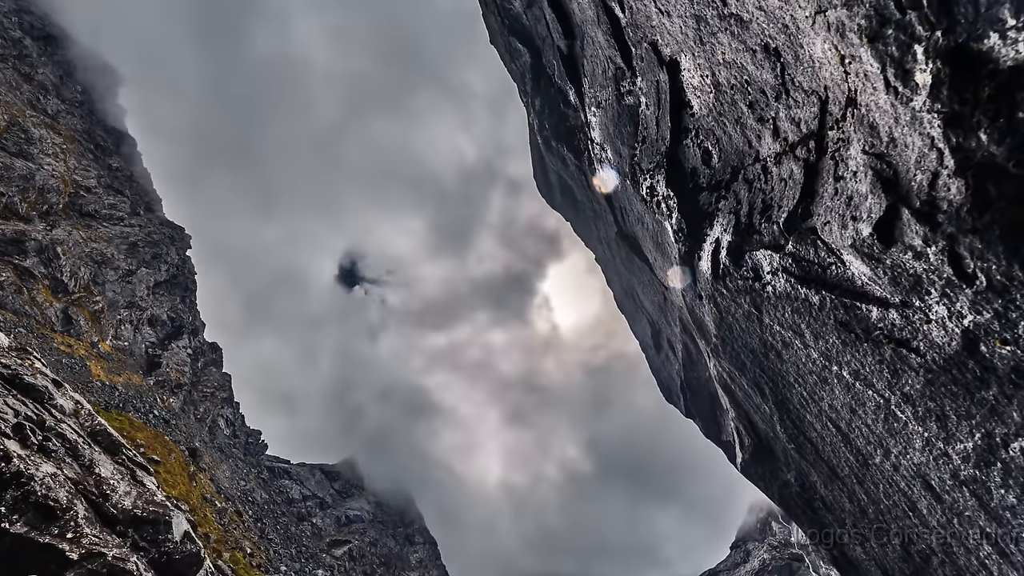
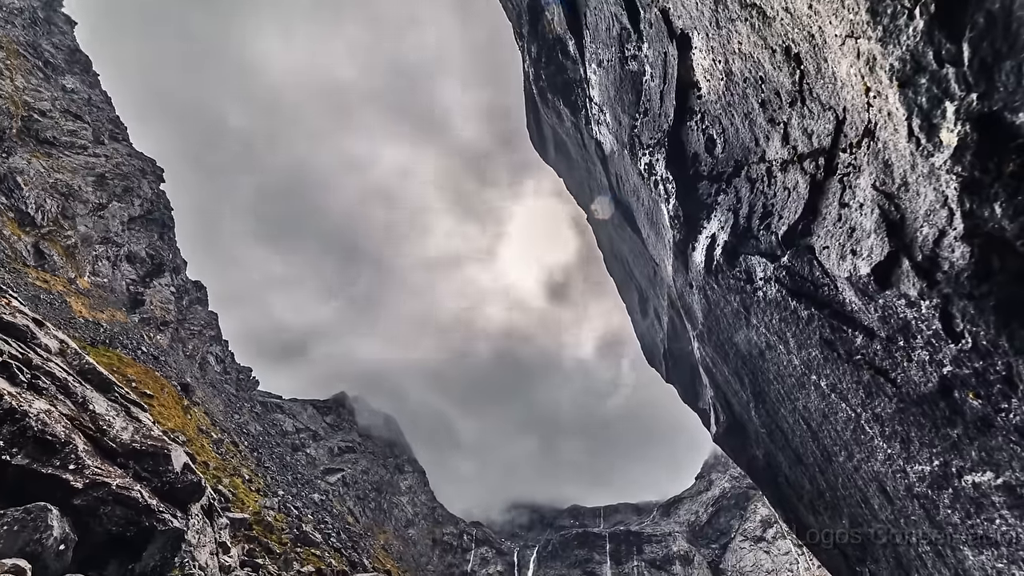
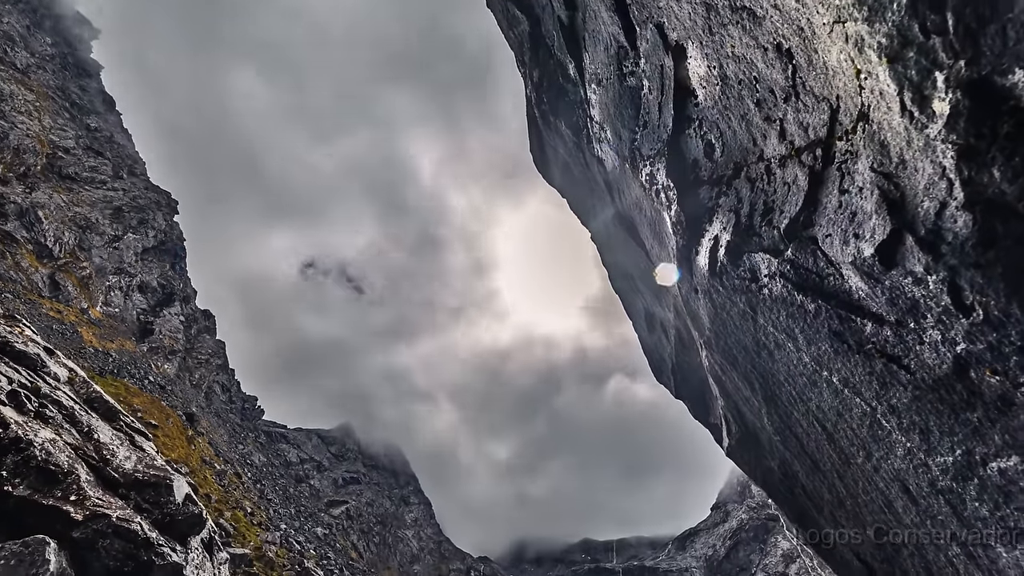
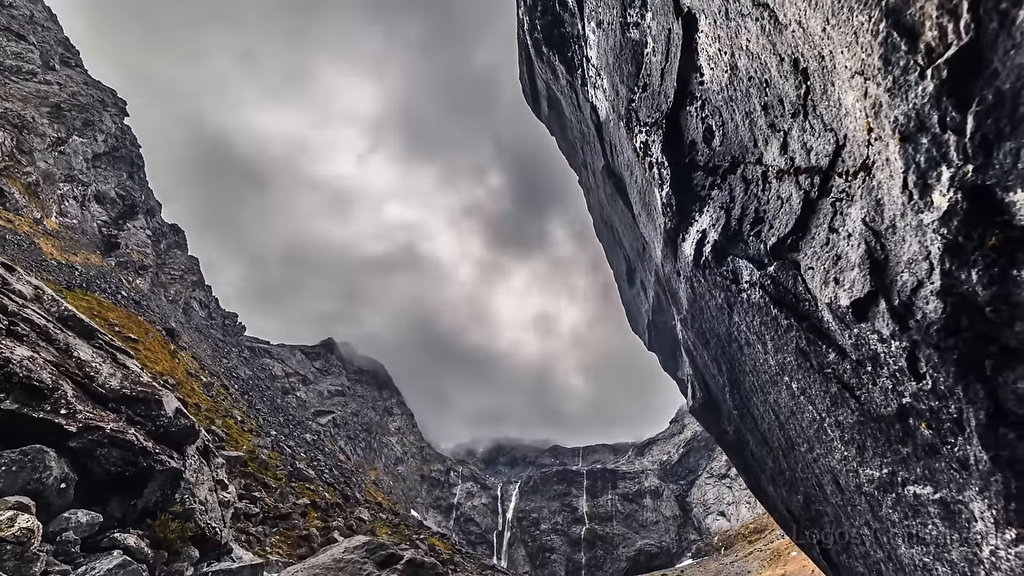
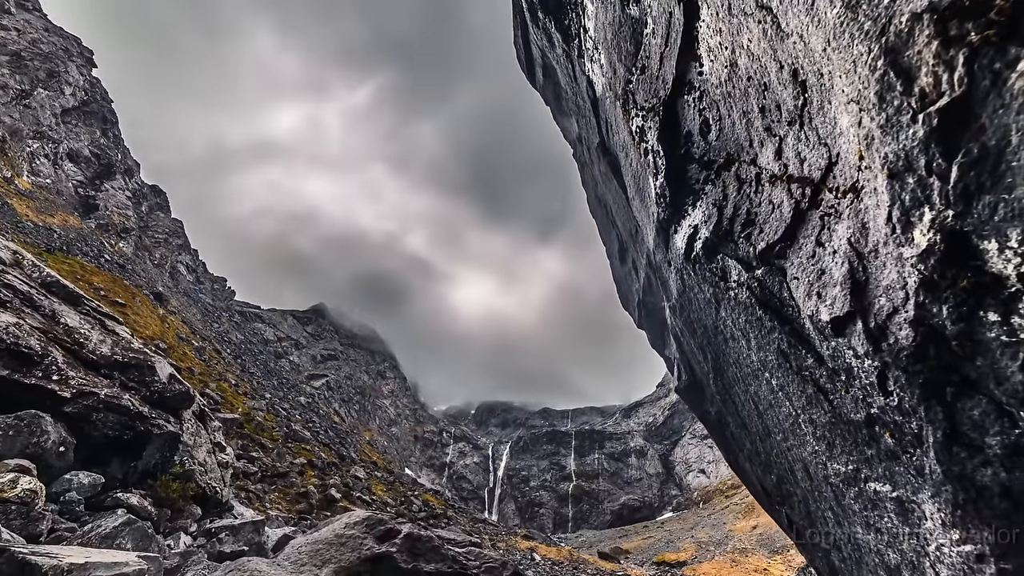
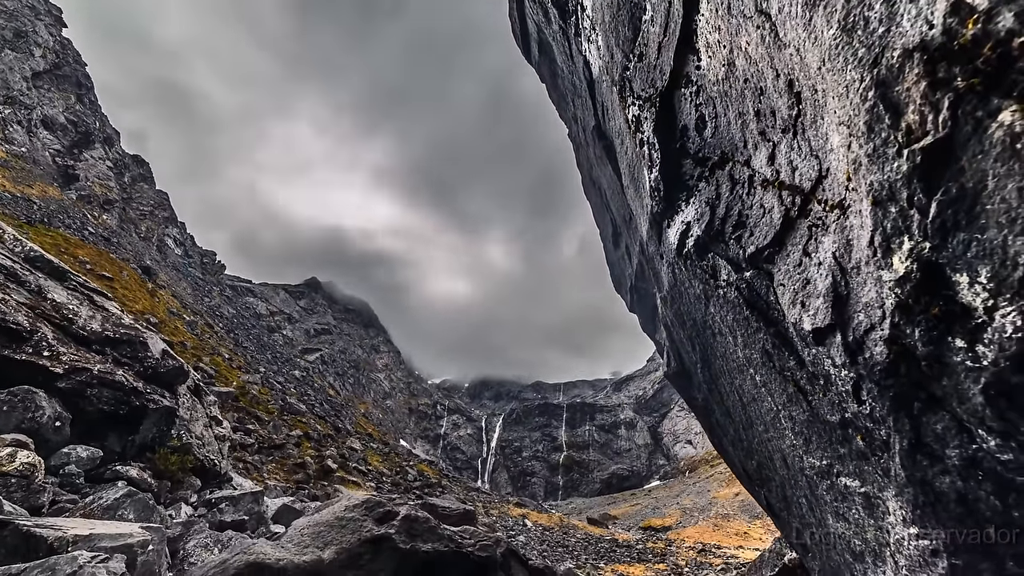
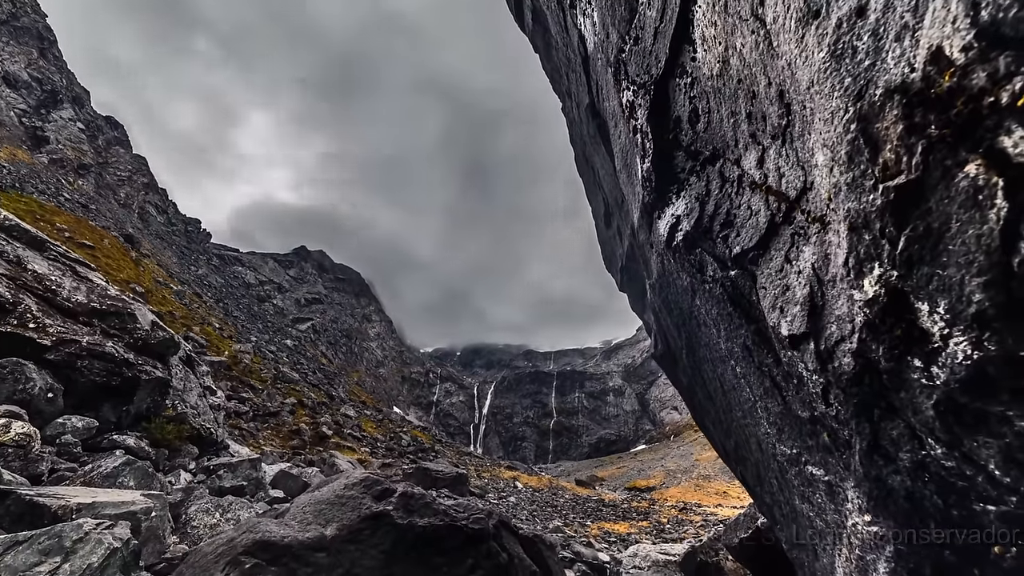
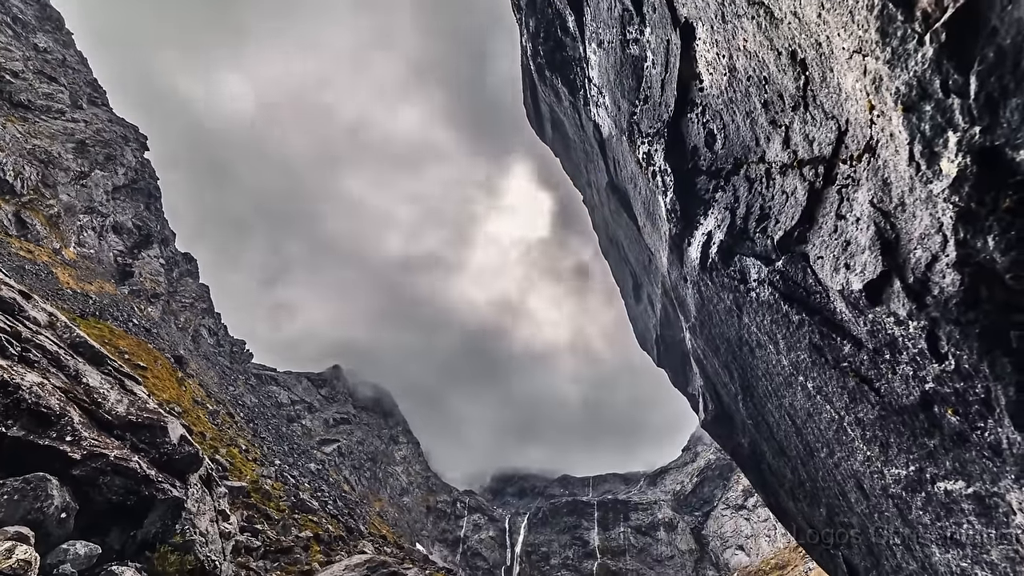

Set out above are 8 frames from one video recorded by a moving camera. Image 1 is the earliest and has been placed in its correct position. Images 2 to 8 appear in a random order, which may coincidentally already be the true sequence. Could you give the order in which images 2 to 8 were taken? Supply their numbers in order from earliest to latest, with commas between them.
3, 2, 8, 4, 5, 6, 7
